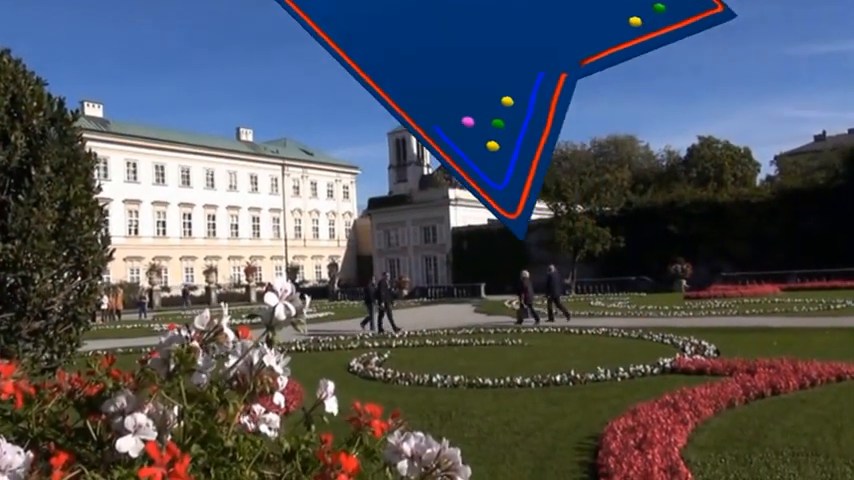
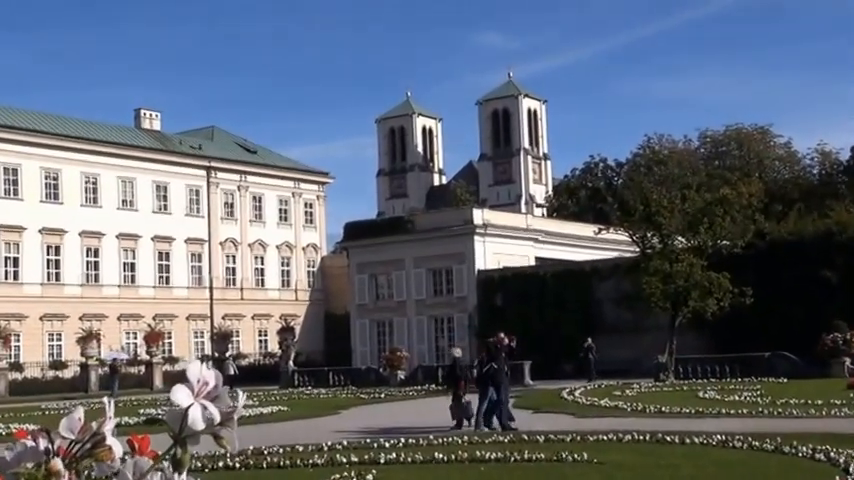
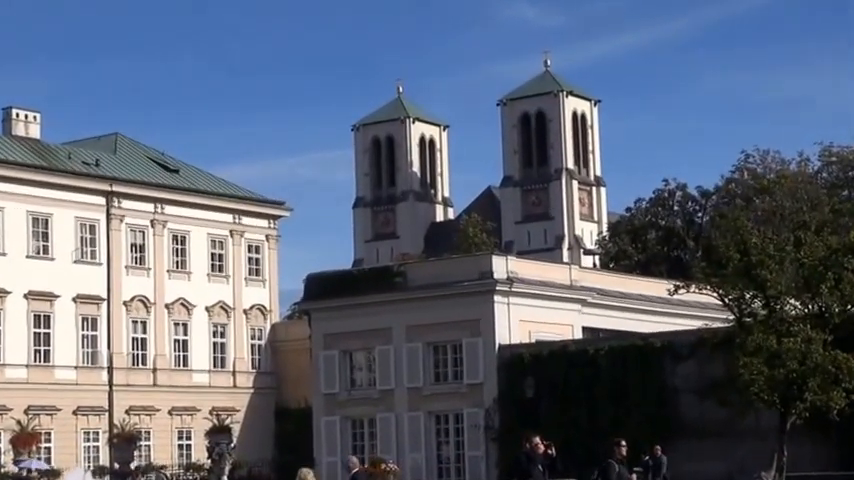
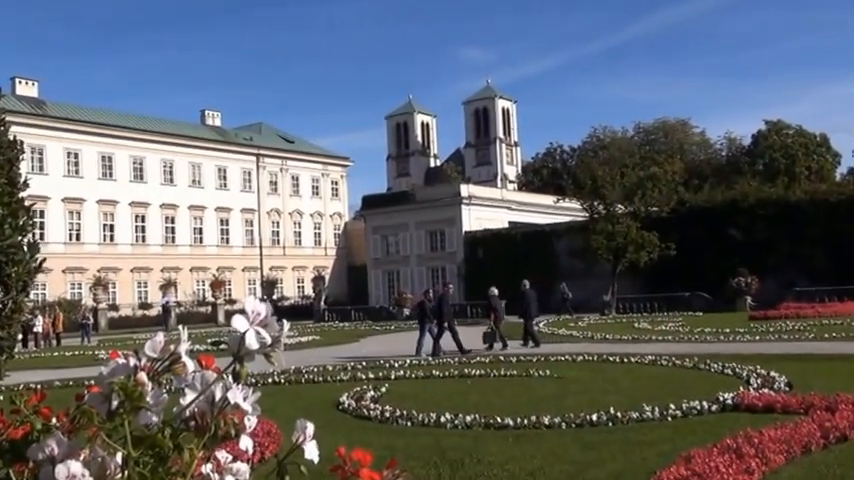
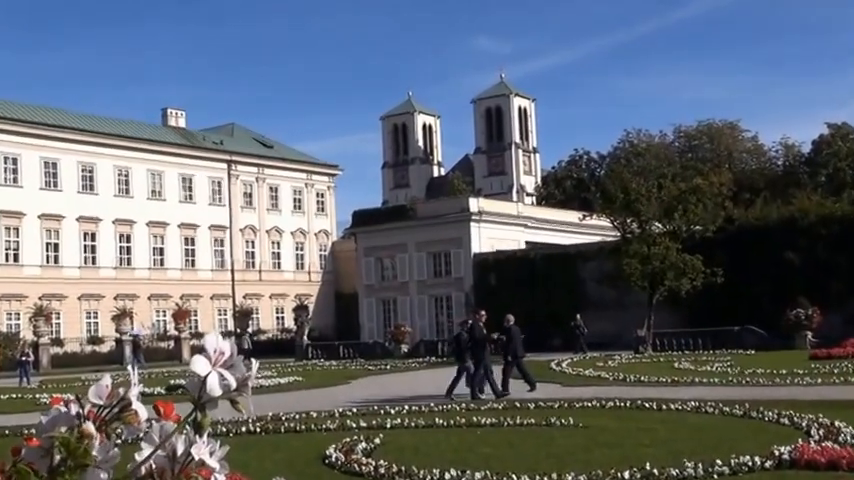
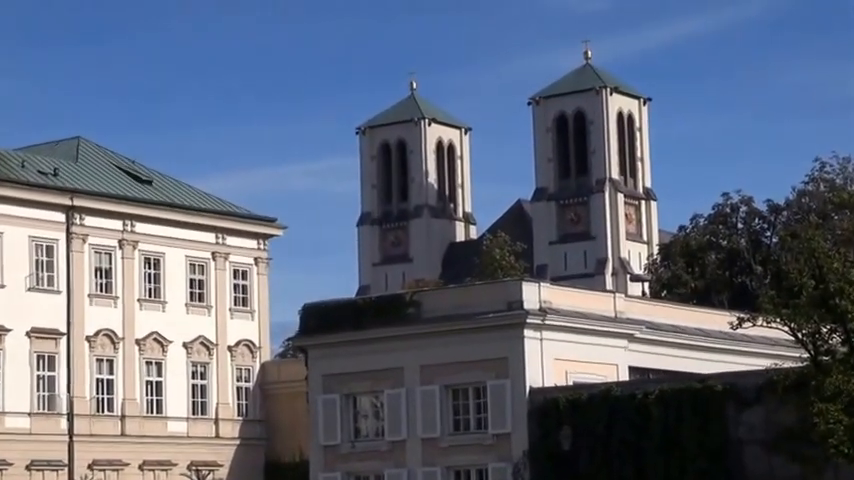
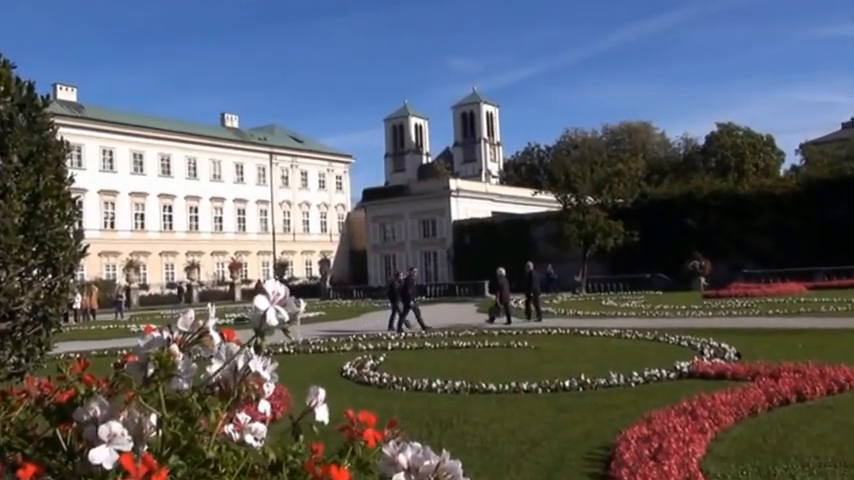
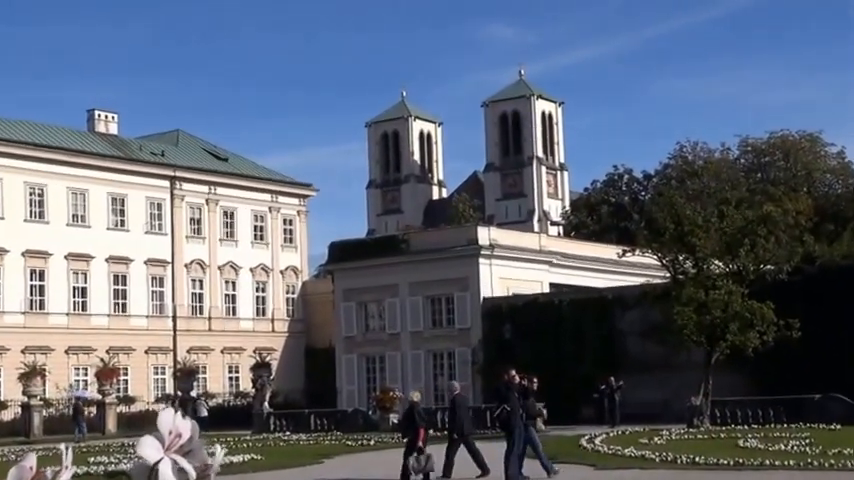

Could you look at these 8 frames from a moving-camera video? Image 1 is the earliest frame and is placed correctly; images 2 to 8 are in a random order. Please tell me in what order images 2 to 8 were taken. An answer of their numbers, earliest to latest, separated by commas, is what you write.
7, 4, 5, 2, 8, 3, 6
